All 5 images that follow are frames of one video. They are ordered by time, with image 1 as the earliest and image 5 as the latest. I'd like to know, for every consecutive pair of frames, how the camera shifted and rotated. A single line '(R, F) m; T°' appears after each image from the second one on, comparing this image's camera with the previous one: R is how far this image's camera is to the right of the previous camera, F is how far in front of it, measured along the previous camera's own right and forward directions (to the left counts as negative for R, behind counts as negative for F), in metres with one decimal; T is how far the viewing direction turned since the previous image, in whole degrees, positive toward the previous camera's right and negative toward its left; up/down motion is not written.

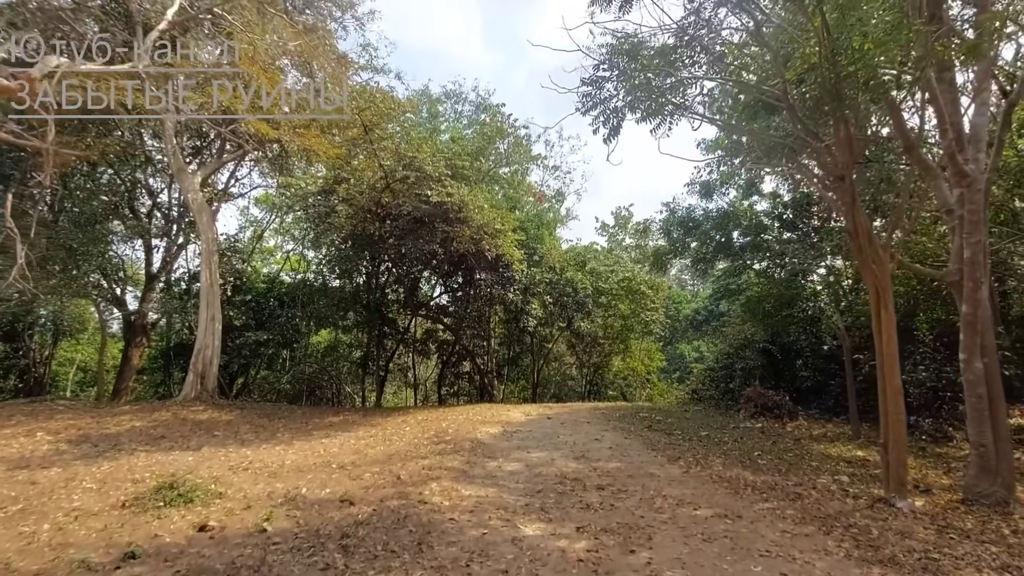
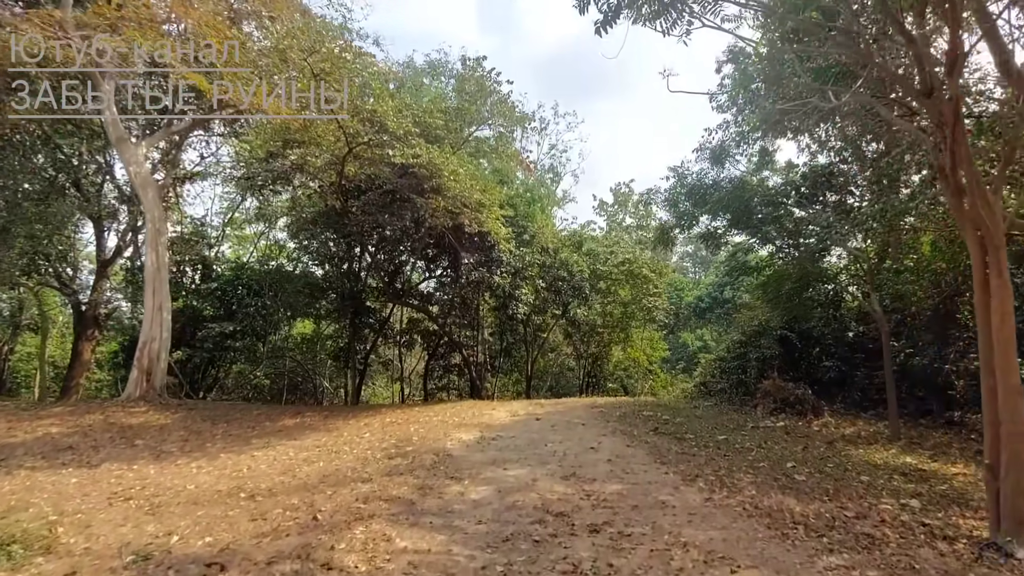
(+0.3, +1.4) m; 0°
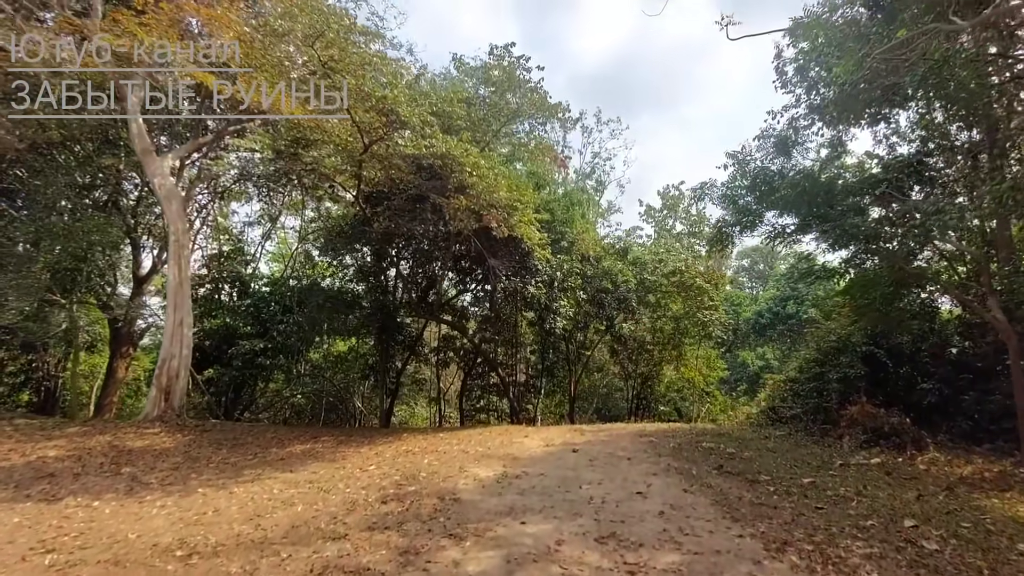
(+0.2, +1.1) m; -5°
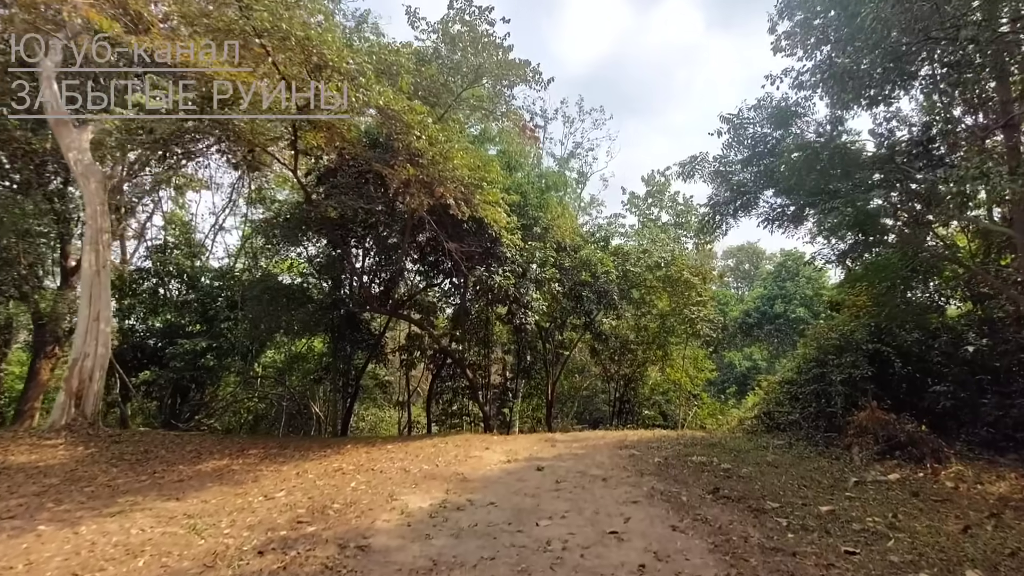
(+0.4, +1.2) m; +2°
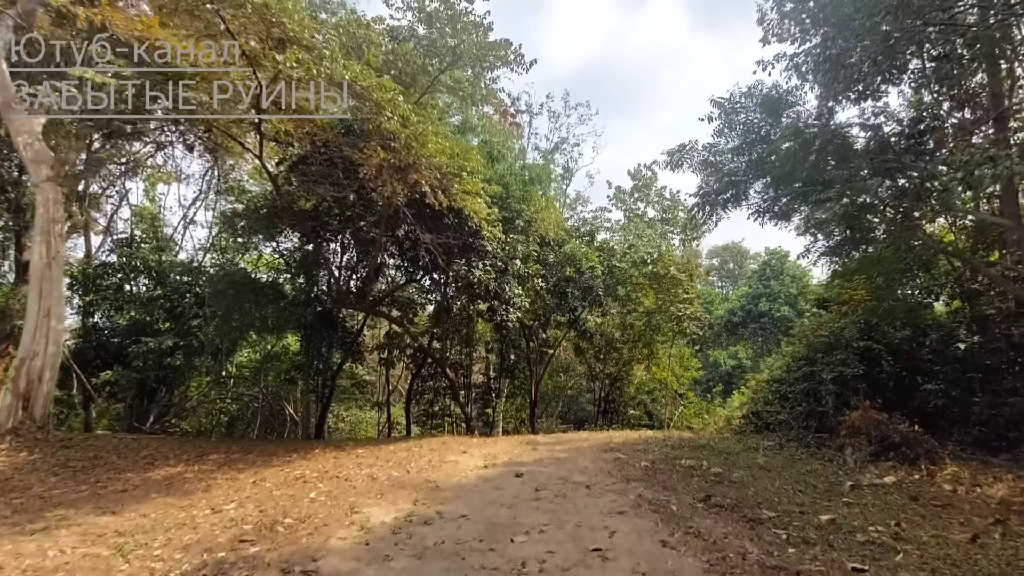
(+0.1, +0.4) m; +2°
